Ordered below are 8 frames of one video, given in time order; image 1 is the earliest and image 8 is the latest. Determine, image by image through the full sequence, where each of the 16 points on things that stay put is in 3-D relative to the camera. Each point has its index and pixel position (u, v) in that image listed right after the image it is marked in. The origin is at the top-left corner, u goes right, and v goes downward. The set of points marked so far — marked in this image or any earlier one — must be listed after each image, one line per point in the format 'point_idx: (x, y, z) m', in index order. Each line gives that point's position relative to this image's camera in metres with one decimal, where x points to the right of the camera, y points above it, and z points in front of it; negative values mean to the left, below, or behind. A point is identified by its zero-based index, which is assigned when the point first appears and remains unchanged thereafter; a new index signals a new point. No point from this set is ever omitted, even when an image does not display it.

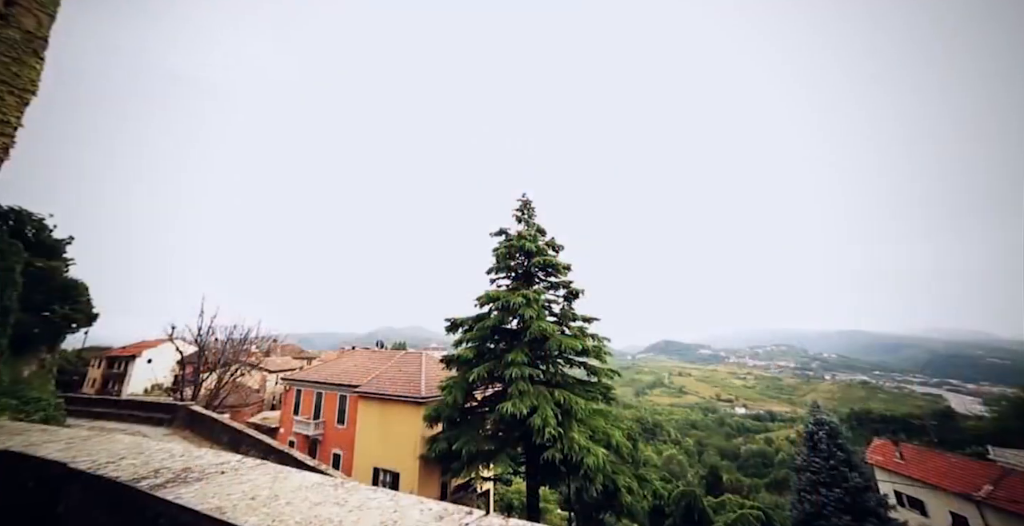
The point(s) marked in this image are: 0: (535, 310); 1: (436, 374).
0: (+0.6, -1.1, +8.9) m
1: (-3.6, -5.2, +17.8) m
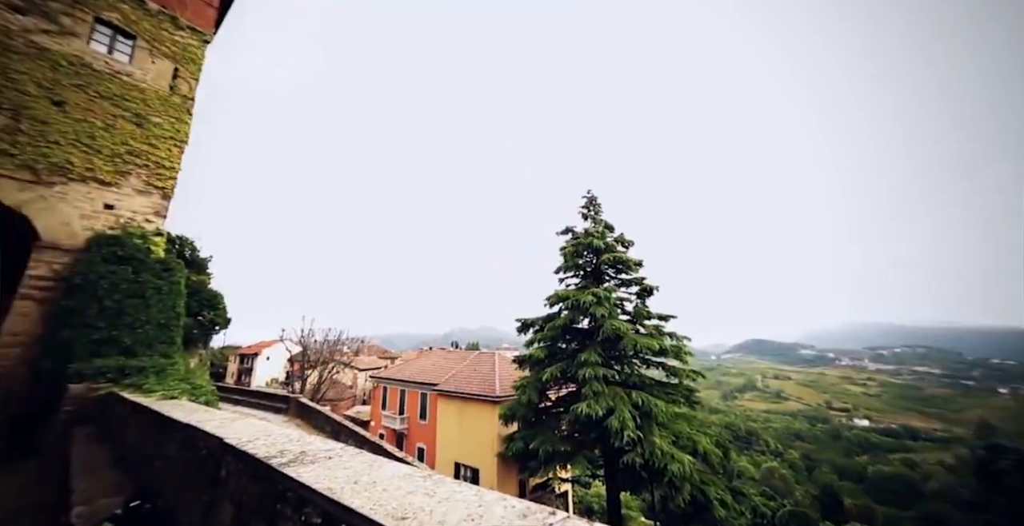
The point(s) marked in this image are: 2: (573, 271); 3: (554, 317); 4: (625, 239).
0: (+2.2, -1.1, +8.8) m
1: (-0.1, -5.3, +18.2) m
2: (+1.6, -0.2, +10.1) m
3: (+1.1, -1.4, +9.9) m
4: (+3.0, +0.6, +10.1) m
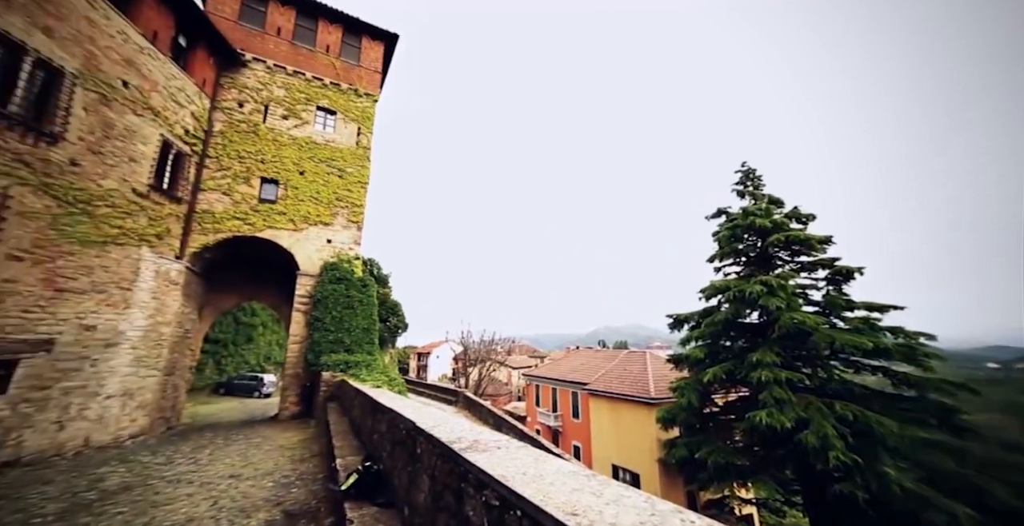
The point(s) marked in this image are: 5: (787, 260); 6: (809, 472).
0: (+5.3, -0.7, +7.4) m
1: (+6.8, -5.0, +17.0) m
2: (+5.1, +0.1, +8.8) m
3: (+4.7, -1.1, +8.8) m
4: (+6.4, +1.1, +8.4) m
5: (+6.0, +0.1, +8.2) m
6: (+5.3, -3.7, +6.8) m
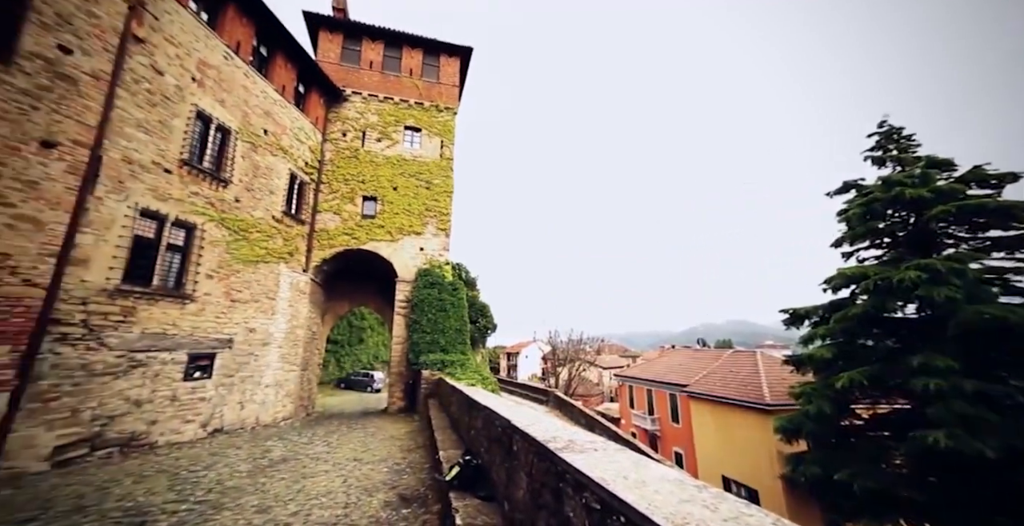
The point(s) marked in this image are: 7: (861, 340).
0: (+6.8, -0.4, +5.9) m
1: (+10.6, -4.5, +14.9) m
2: (+6.9, +0.5, +7.3) m
3: (+6.6, -0.8, +7.4) m
4: (+8.0, +1.5, +6.6) m
5: (+7.7, +0.4, +6.6) m
6: (+6.8, -3.3, +5.3) m
7: (+6.5, -1.4, +7.0) m
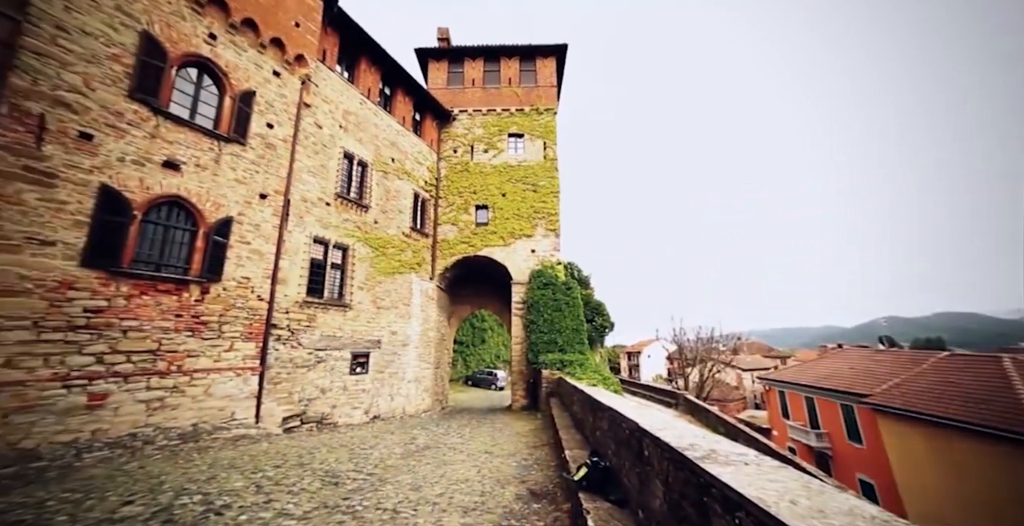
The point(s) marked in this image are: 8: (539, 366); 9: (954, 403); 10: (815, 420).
0: (+7.9, +0.3, +3.1) m
1: (+14.4, -3.4, +10.5) m
2: (+8.3, +1.1, +4.4) m
3: (+8.1, -0.1, +4.6) m
4: (+9.1, +2.2, +3.5) m
5: (+8.8, +1.2, +3.5) m
6: (+7.9, -2.7, +2.5) m
7: (+8.0, -0.8, +4.3) m
8: (+1.1, -4.2, +15.6) m
9: (+13.0, -4.0, +11.3) m
10: (+13.2, -6.8, +16.4) m
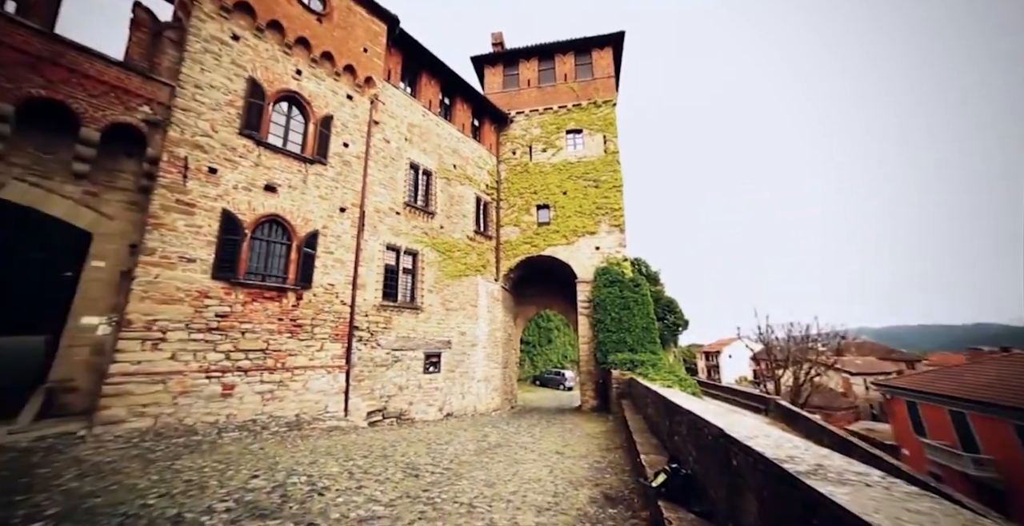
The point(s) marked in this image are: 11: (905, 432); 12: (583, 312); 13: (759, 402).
0: (+8.2, +0.7, +1.5) m
1: (+16.0, -2.8, +7.8) m
2: (+8.8, +1.5, +2.8) m
3: (+8.7, +0.3, +3.0) m
4: (+9.3, +2.7, +1.7) m
5: (+9.1, +1.6, +1.8) m
6: (+8.2, -2.3, +1.0) m
7: (+8.5, -0.4, +2.7) m
8: (+3.7, -4.1, +15.0) m
9: (+14.8, -3.4, +8.8) m
10: (+15.9, -6.2, +13.8) m
11: (+16.7, -7.2, +16.9) m
12: (+3.0, -2.1, +16.4) m
13: (+8.7, -5.0, +13.5) m
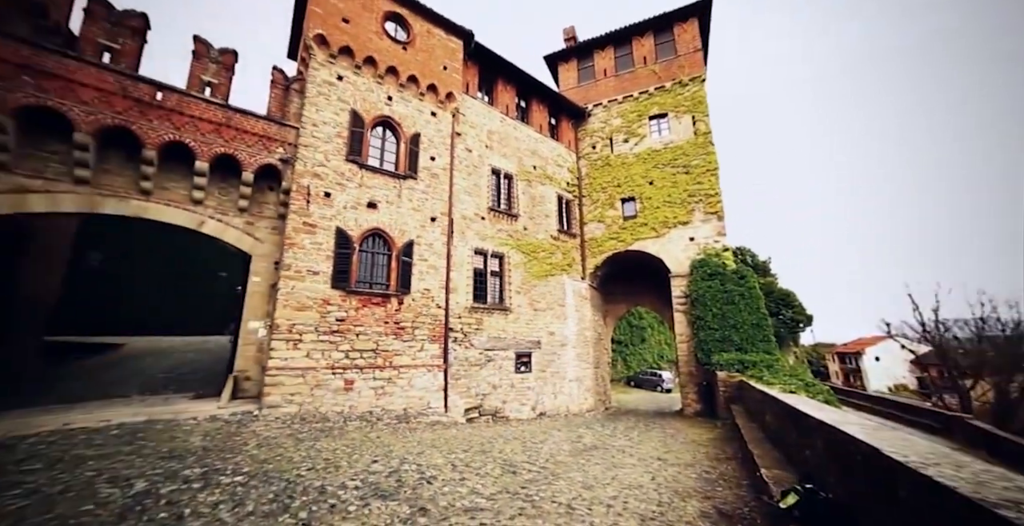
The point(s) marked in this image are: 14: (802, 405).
0: (+8.3, +1.1, -0.7) m
1: (+17.4, -1.9, +3.7) m
2: (+9.1, +2.0, +0.4) m
3: (+9.1, +0.7, +0.7) m
4: (+9.3, +3.2, -0.7) m
5: (+9.2, +2.1, -0.6) m
6: (+8.3, -1.9, -1.2) m
7: (+8.9, +0.1, +0.4) m
8: (+7.2, -3.7, +13.4) m
9: (+16.5, -2.6, +4.9) m
10: (+18.8, -5.2, +9.6) m
11: (+20.4, -6.2, +12.4) m
12: (+6.6, -1.8, +15.0) m
13: (+11.7, -4.4, +10.9) m
14: (+5.1, -2.5, +6.4) m
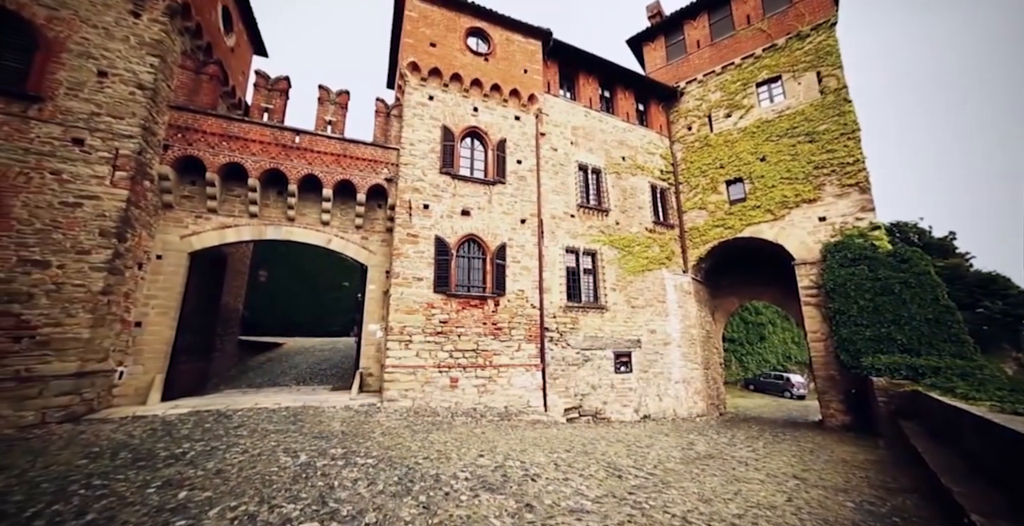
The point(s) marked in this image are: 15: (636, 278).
0: (+7.9, +1.6, -4.2) m
1: (+18.0, -0.8, -2.1) m
2: (+8.9, +2.6, -3.3) m
3: (+9.1, +1.3, -3.1) m
4: (+8.8, +3.7, -4.5) m
5: (+8.8, +2.6, -4.4) m
6: (+8.0, -1.4, -4.8) m
7: (+8.8, +0.6, -3.4) m
8: (+10.5, -3.2, +9.7) m
9: (+17.5, -1.6, -0.7) m
10: (+21.0, -4.1, +3.2) m
11: (+23.2, -4.9, +5.6) m
12: (+10.2, -1.3, +11.4) m
13: (+14.3, -3.7, +6.1) m
14: (+6.7, -2.1, +3.4) m
15: (+4.6, -0.5, +12.6) m
